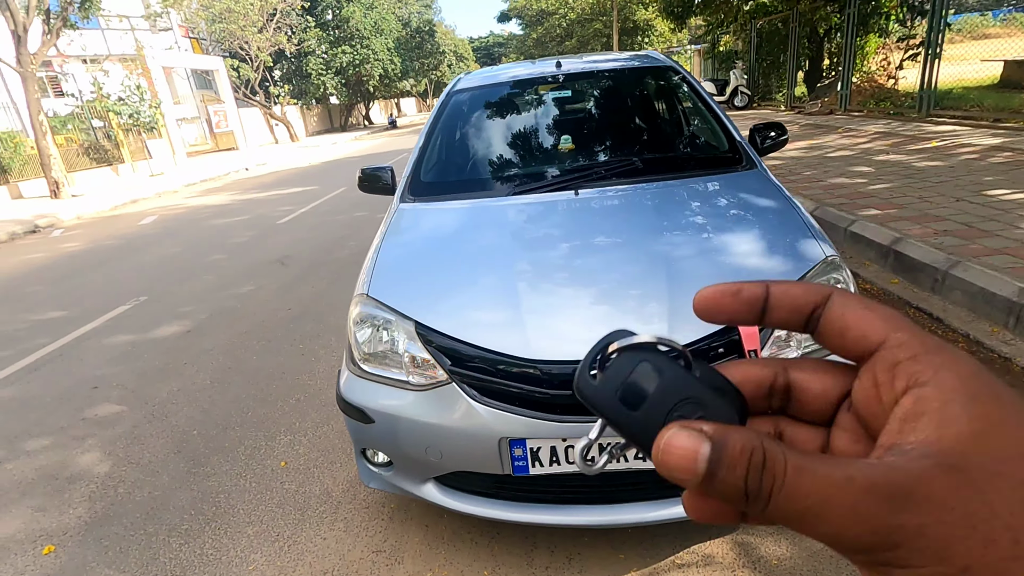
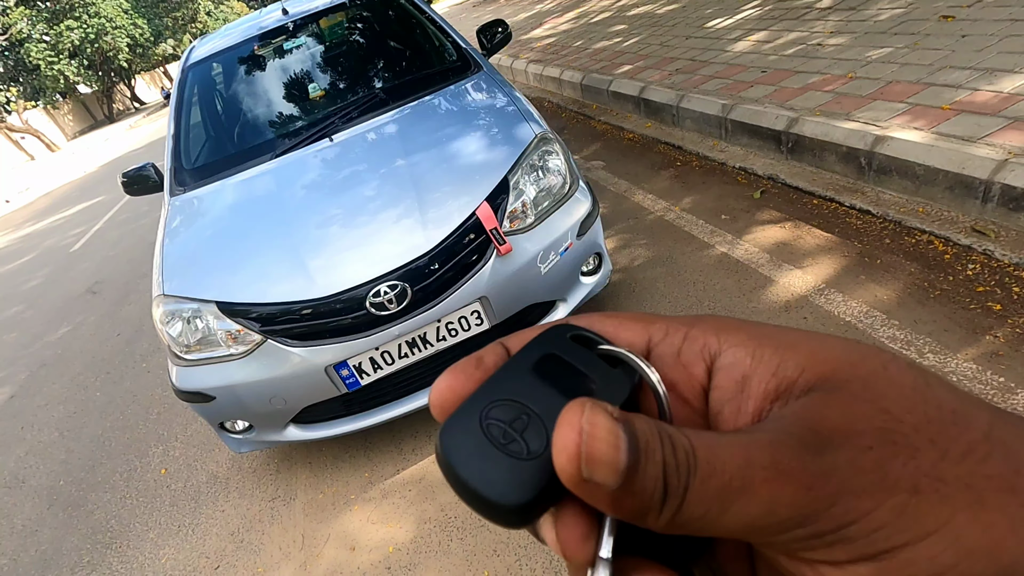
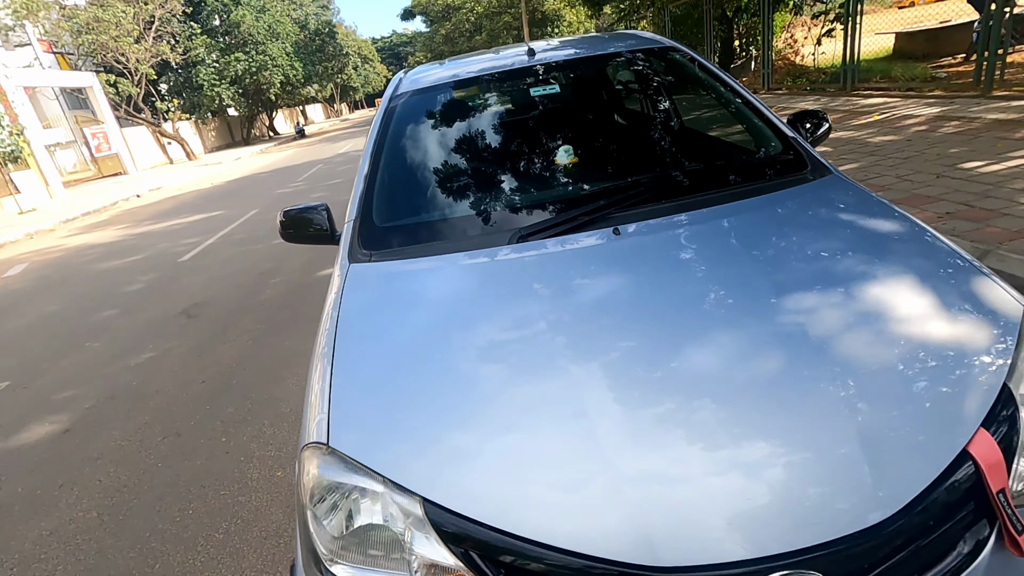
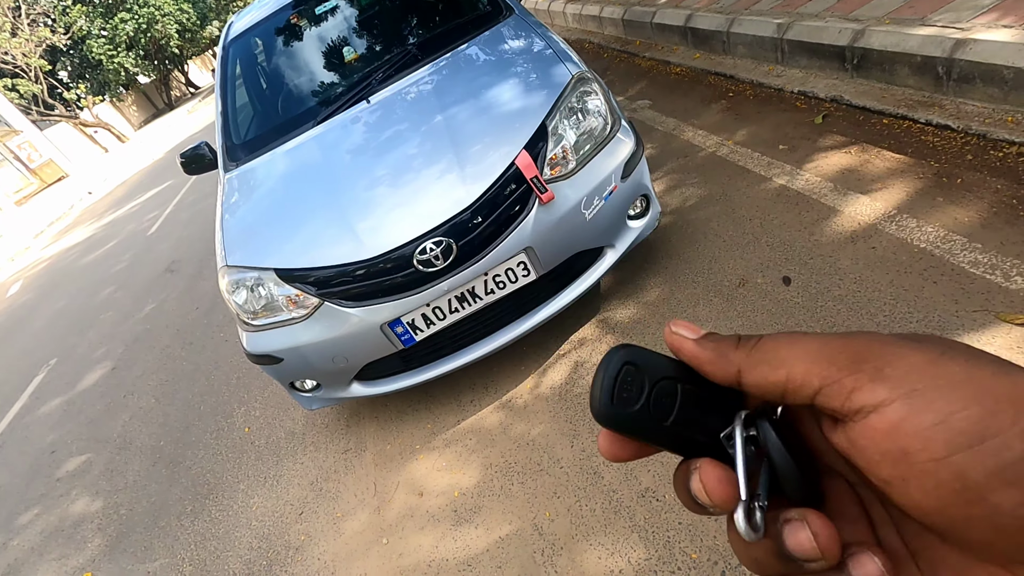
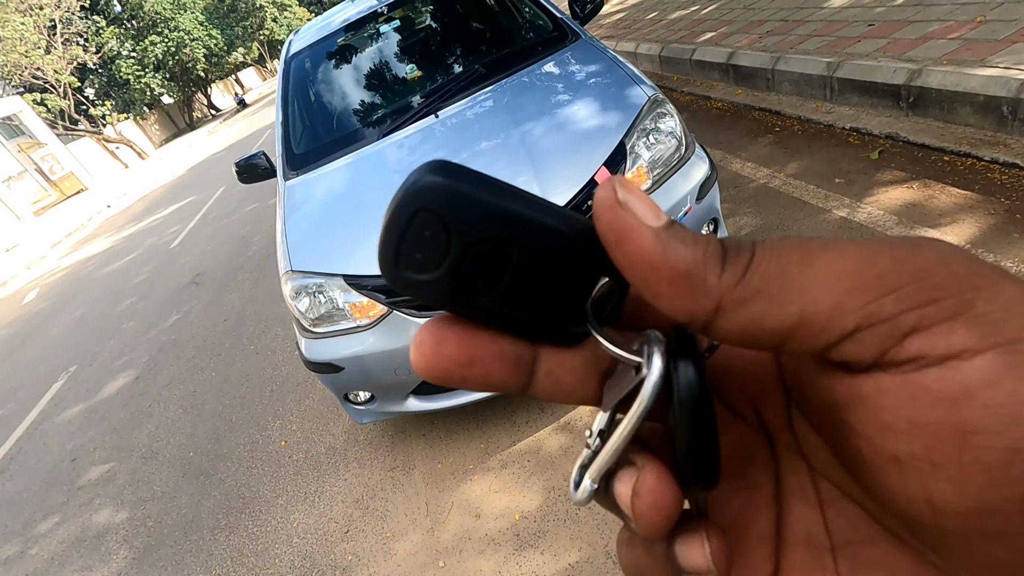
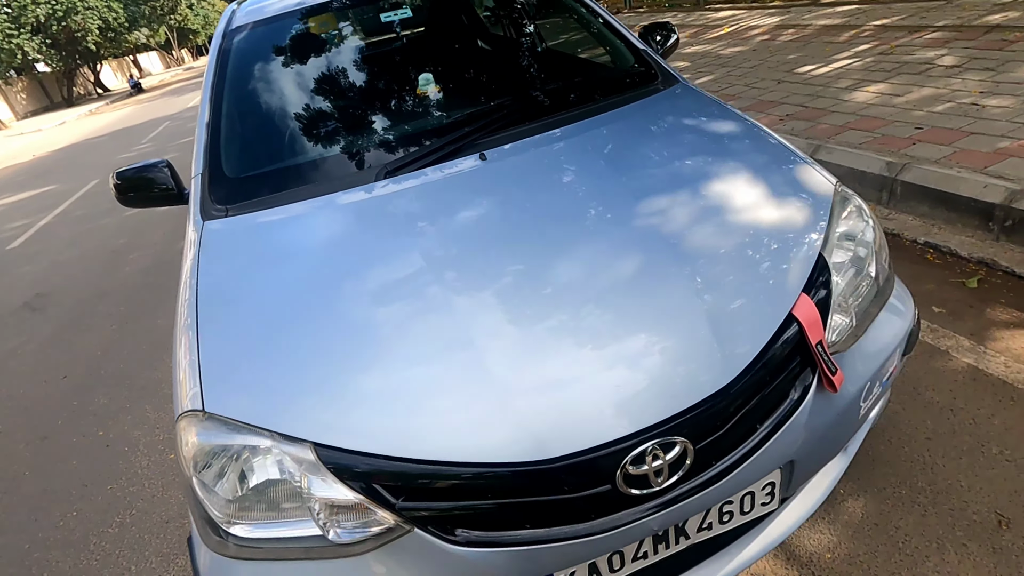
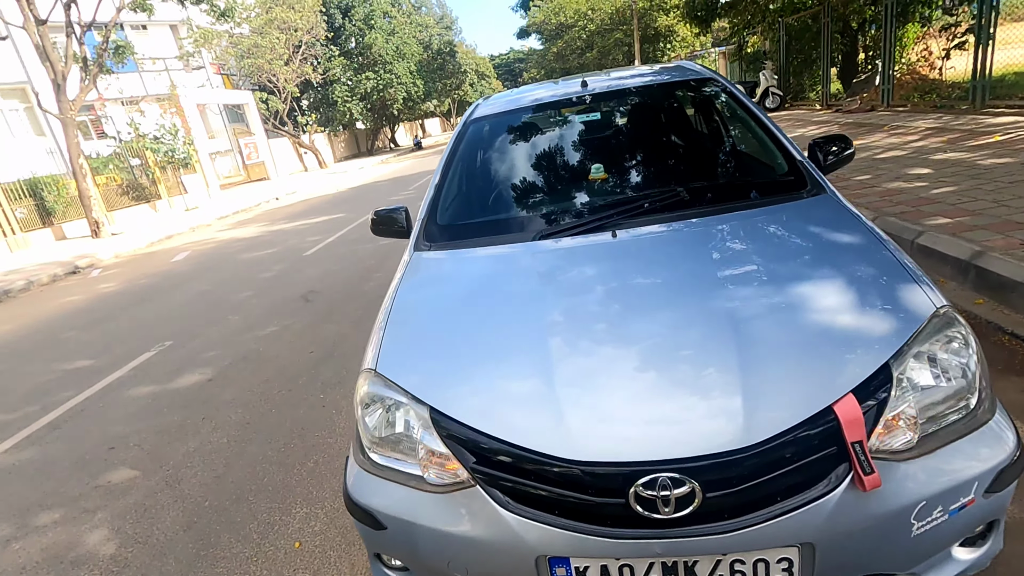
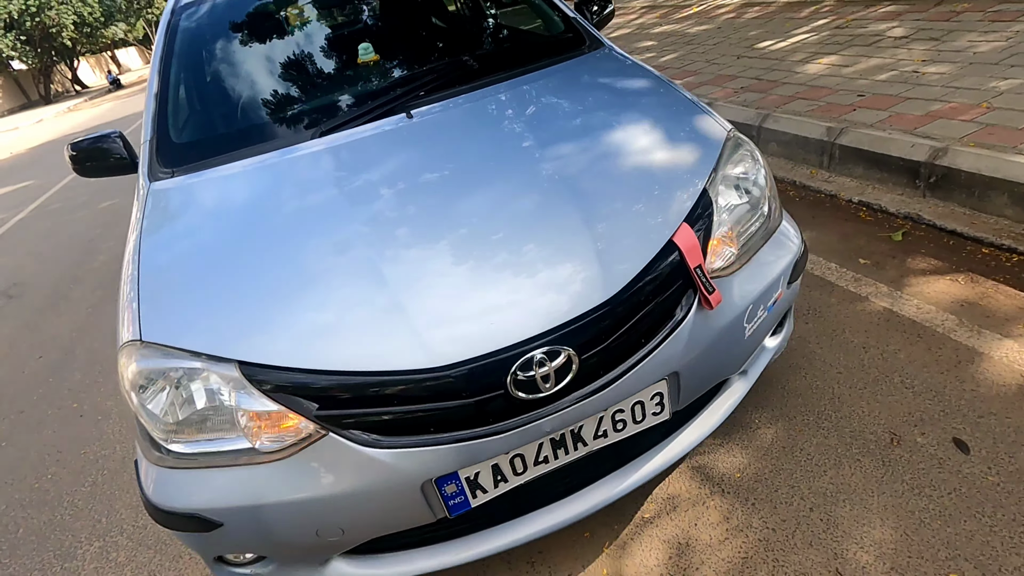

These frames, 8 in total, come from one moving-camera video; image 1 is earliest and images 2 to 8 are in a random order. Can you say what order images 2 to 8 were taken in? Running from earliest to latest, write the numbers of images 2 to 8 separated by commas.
7, 3, 6, 8, 2, 4, 5
